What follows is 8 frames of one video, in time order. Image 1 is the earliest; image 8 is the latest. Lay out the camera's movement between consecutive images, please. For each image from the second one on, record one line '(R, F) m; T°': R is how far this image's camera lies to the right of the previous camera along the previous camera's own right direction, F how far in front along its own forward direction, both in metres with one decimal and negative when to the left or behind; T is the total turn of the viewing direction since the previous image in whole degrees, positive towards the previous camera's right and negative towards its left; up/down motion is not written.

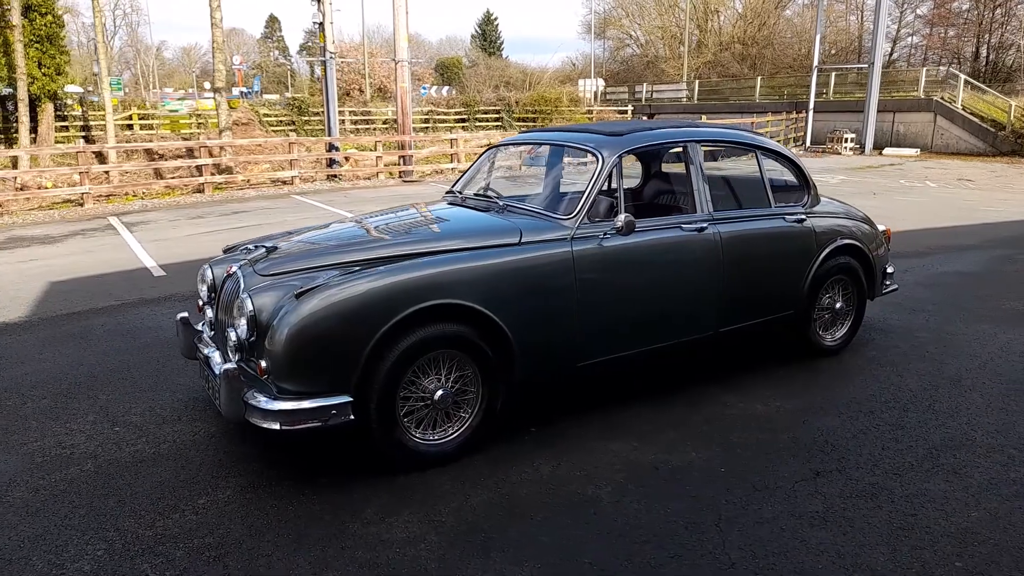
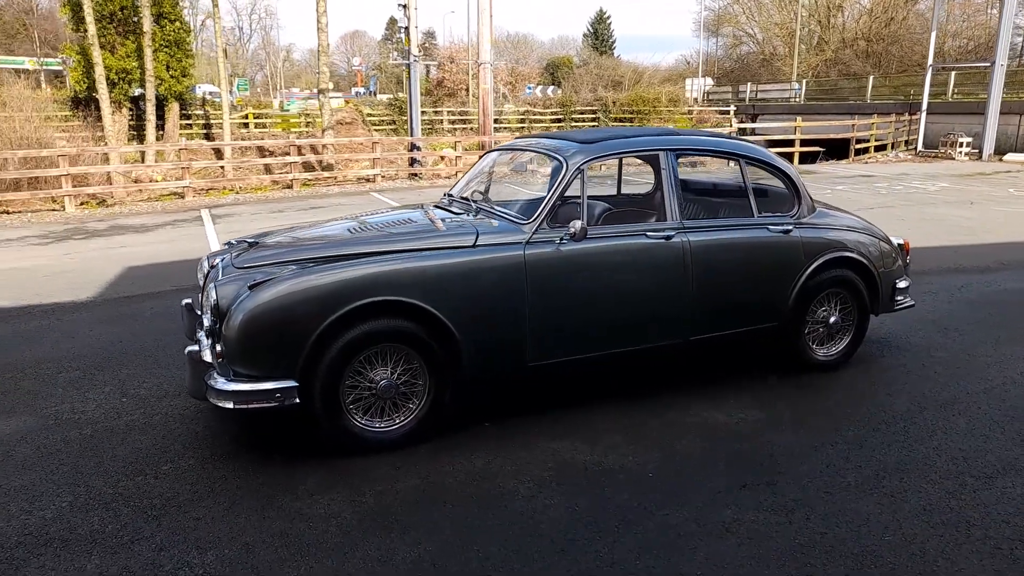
(+0.9, -0.1) m; -8°
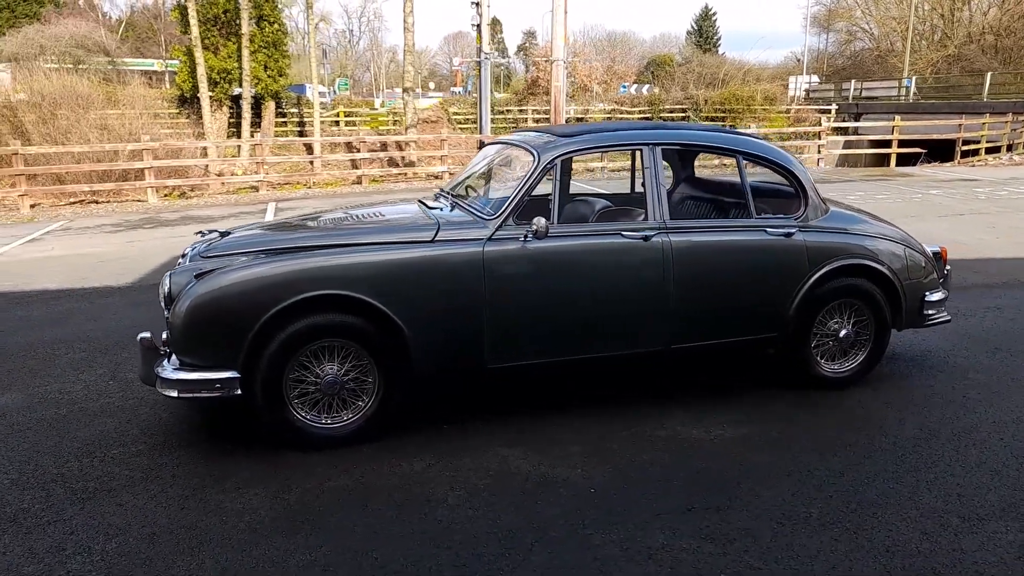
(+0.8, +0.2) m; -8°
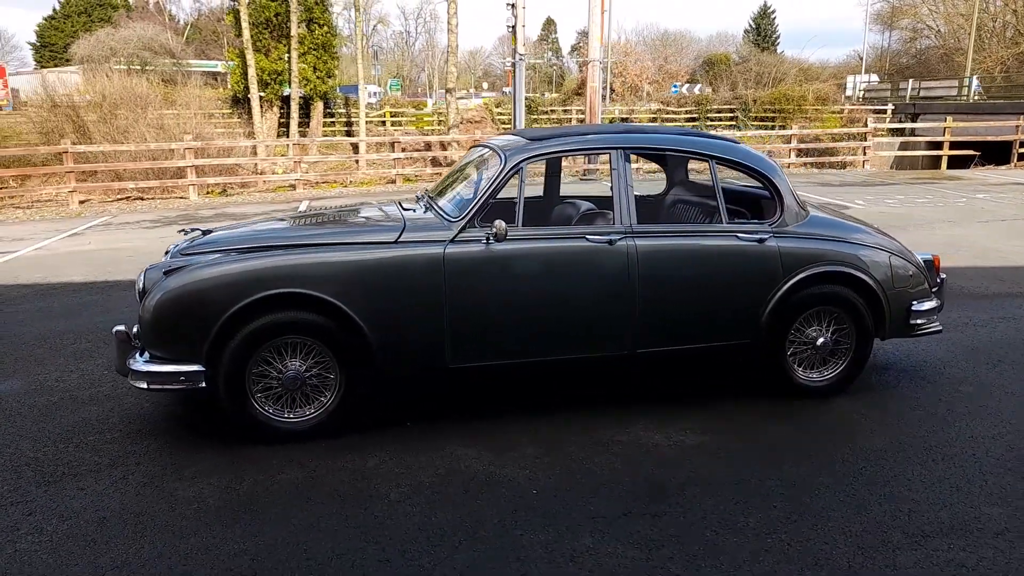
(+0.5, 0.0) m; -4°
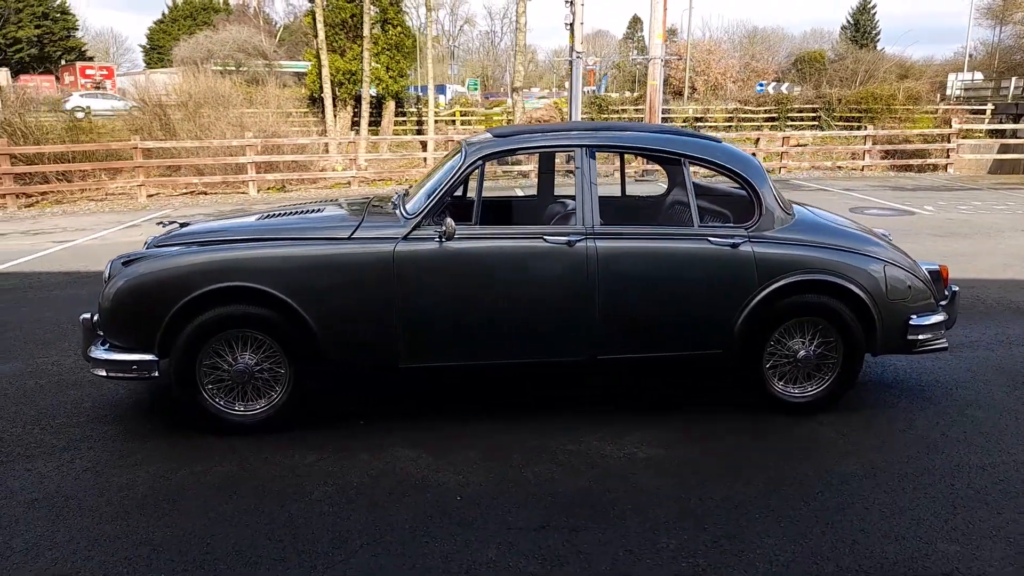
(+0.7, +0.2) m; -6°
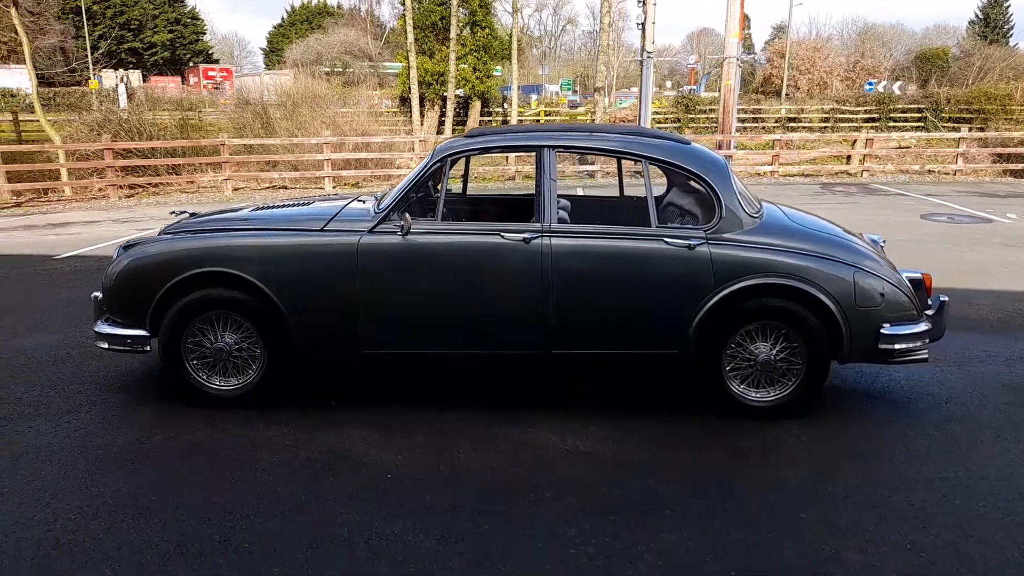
(+0.8, -0.1) m; -8°
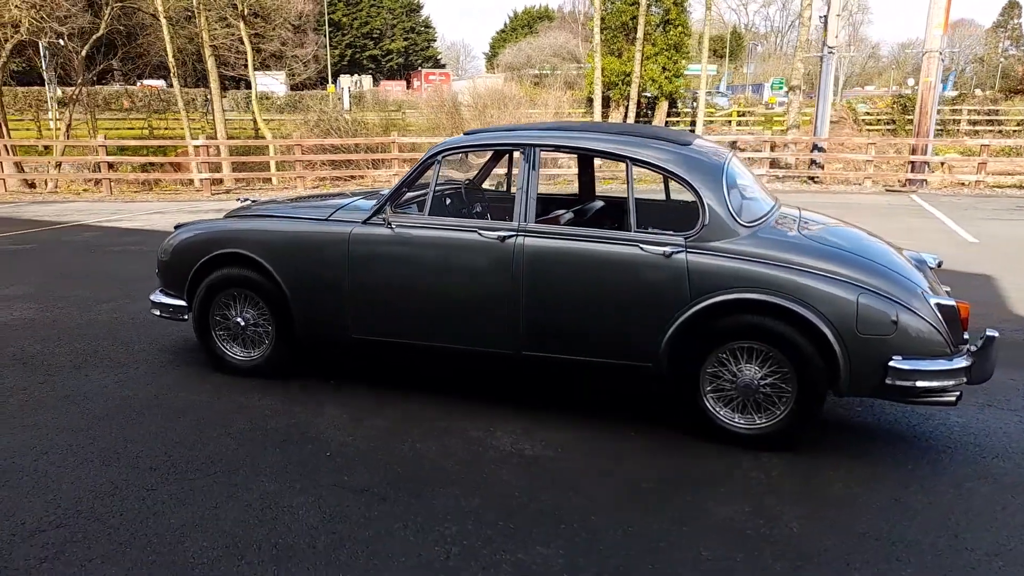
(+1.3, +0.2) m; -16°
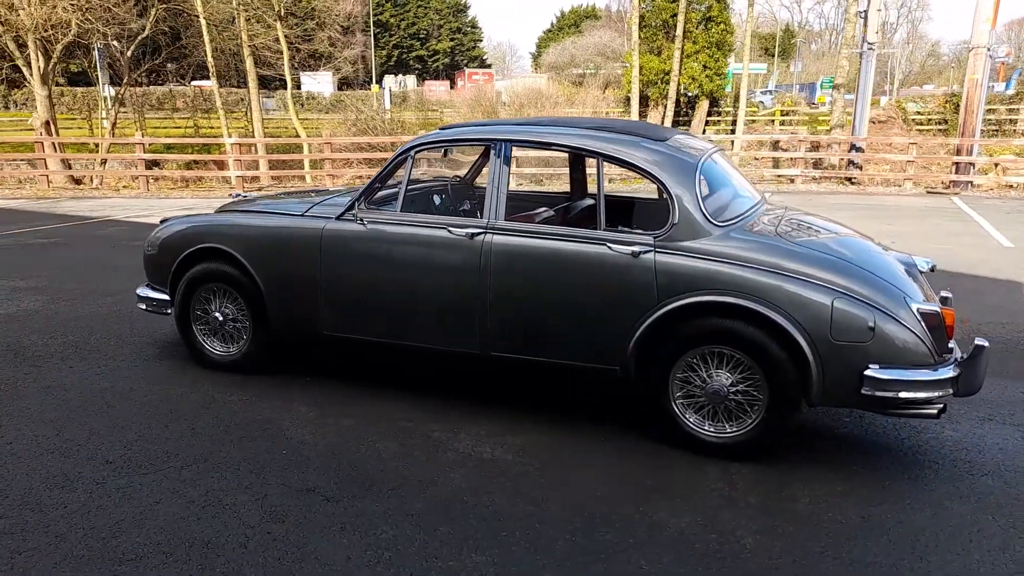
(+0.4, +0.1) m; -4°
